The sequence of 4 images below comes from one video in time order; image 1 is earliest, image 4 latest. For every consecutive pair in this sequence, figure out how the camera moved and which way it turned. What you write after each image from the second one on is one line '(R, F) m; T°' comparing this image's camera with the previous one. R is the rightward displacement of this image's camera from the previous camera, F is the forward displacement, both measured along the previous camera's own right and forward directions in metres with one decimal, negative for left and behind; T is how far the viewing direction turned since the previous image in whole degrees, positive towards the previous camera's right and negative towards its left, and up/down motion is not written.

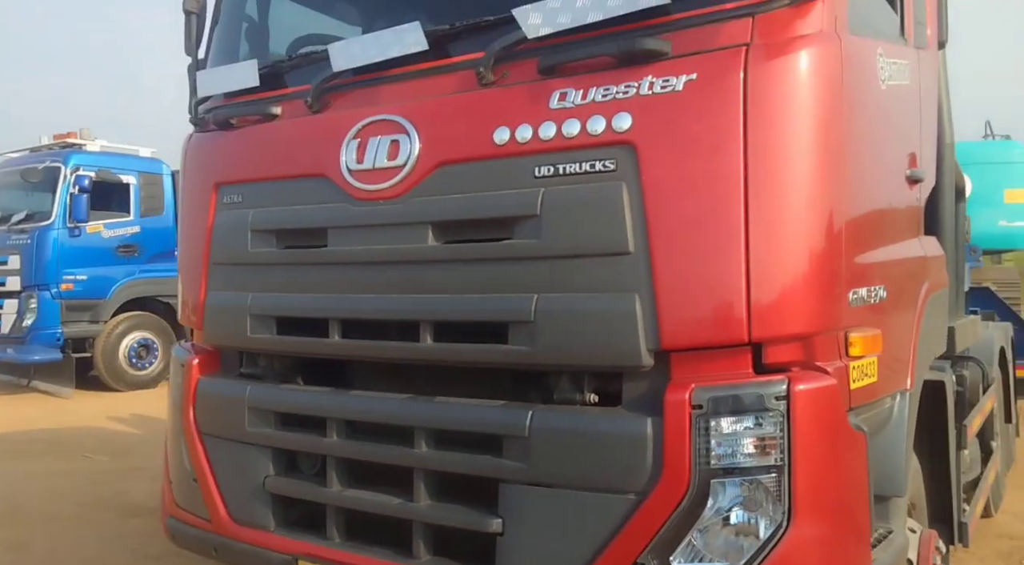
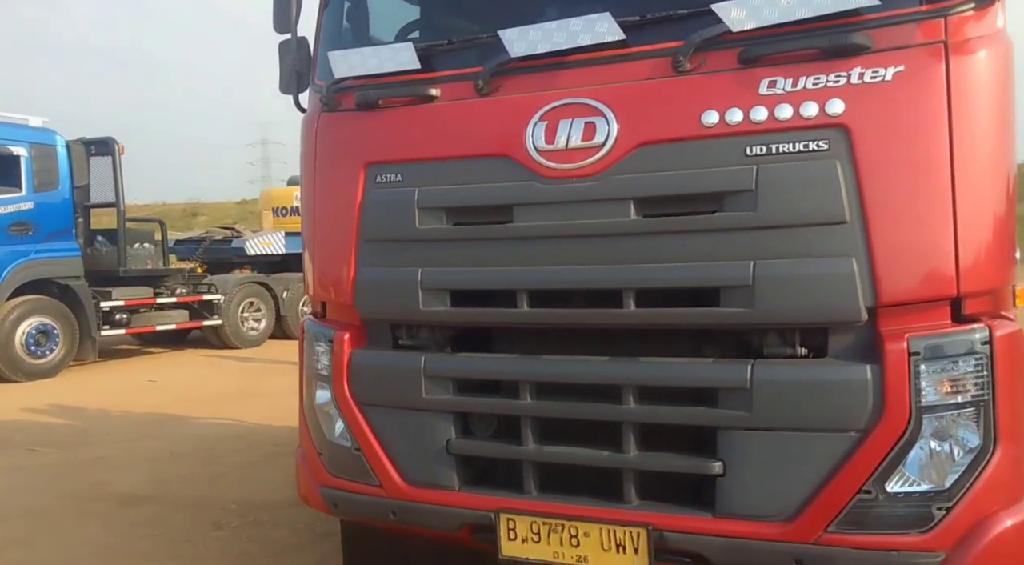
(-0.9, -0.1) m; +8°
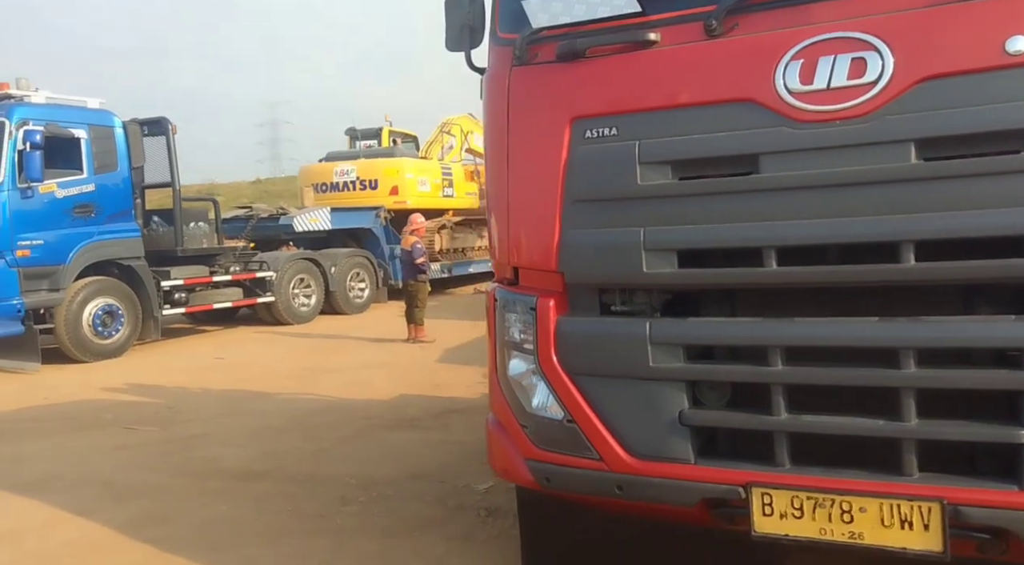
(-0.6, +0.2) m; -2°
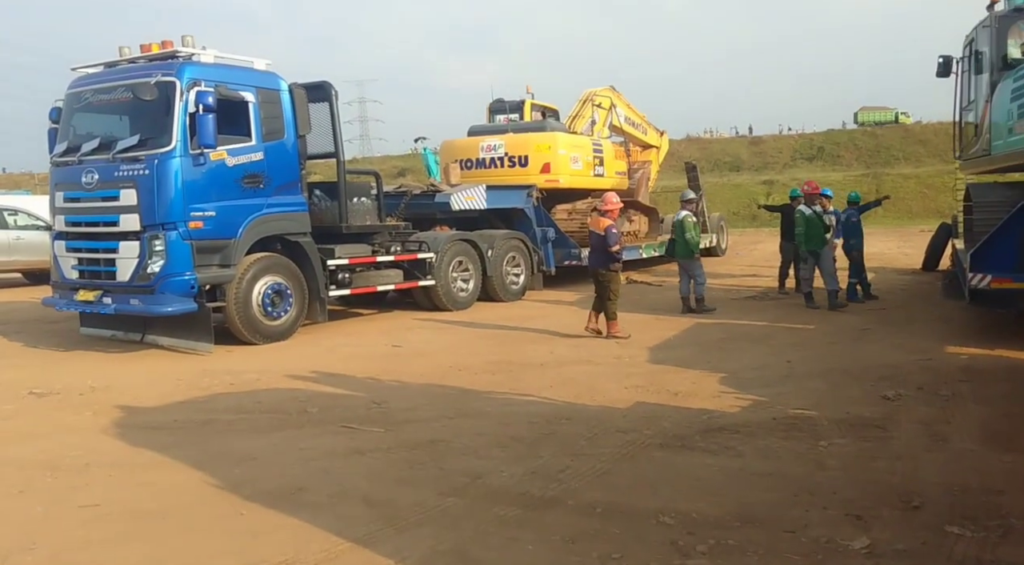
(-1.4, +1.1) m; -5°
